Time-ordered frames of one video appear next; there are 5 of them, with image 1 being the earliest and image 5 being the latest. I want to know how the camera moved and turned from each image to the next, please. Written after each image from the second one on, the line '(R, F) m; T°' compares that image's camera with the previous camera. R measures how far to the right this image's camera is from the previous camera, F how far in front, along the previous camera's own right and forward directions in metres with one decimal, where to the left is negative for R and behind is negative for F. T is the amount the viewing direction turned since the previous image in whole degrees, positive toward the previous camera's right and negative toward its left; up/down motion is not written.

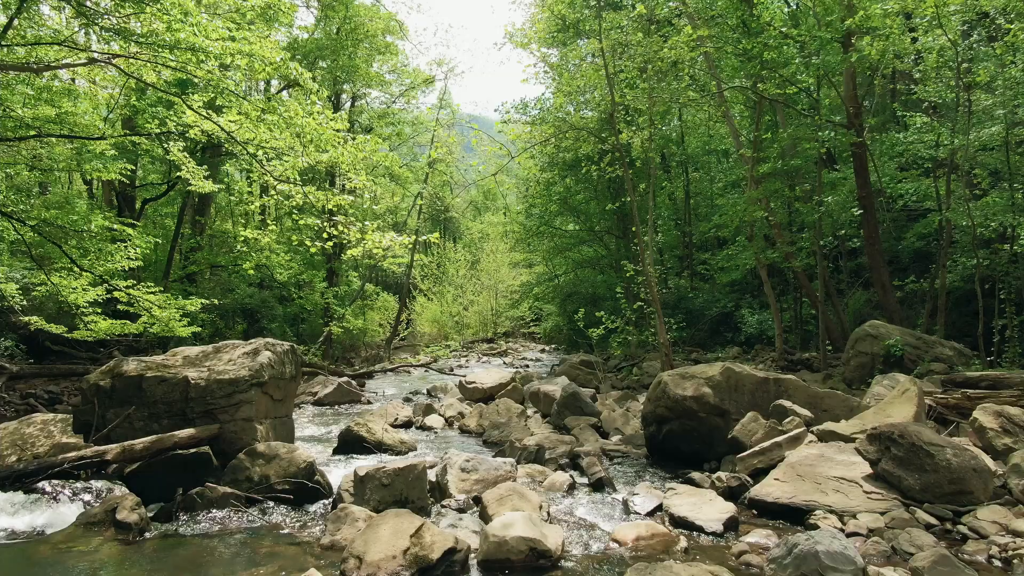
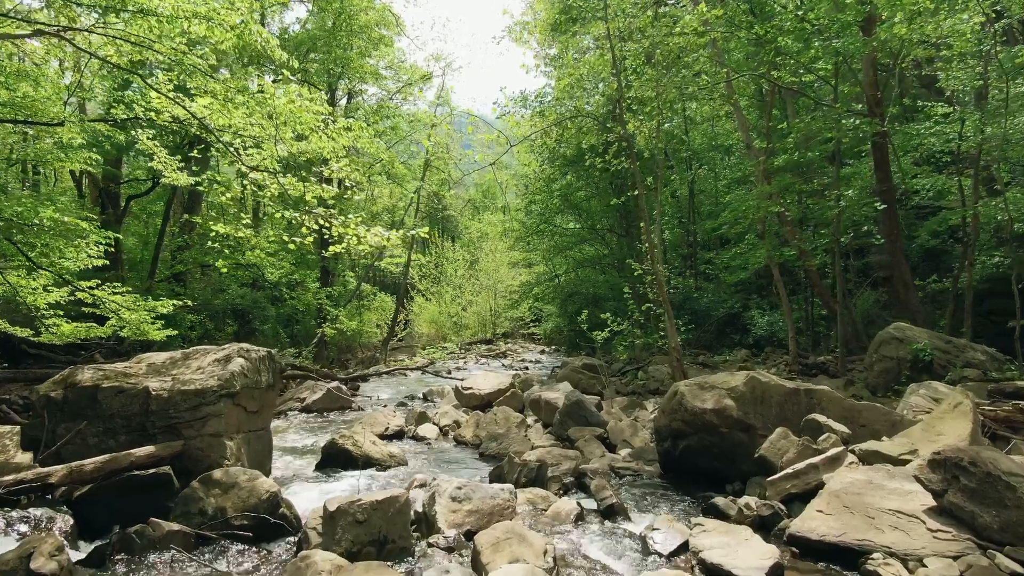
(0.0, +0.7) m; 0°
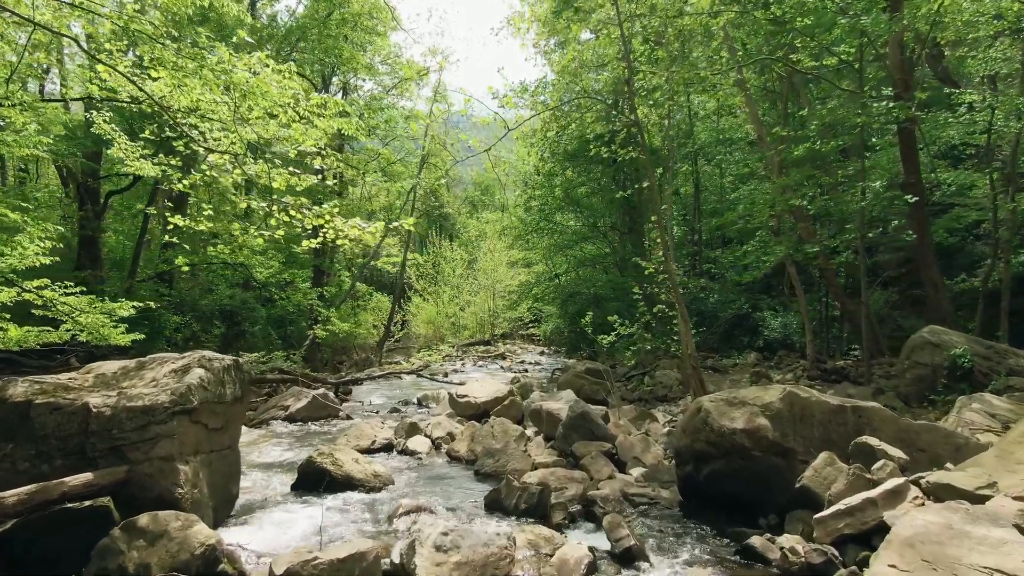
(0.0, +0.8) m; 0°
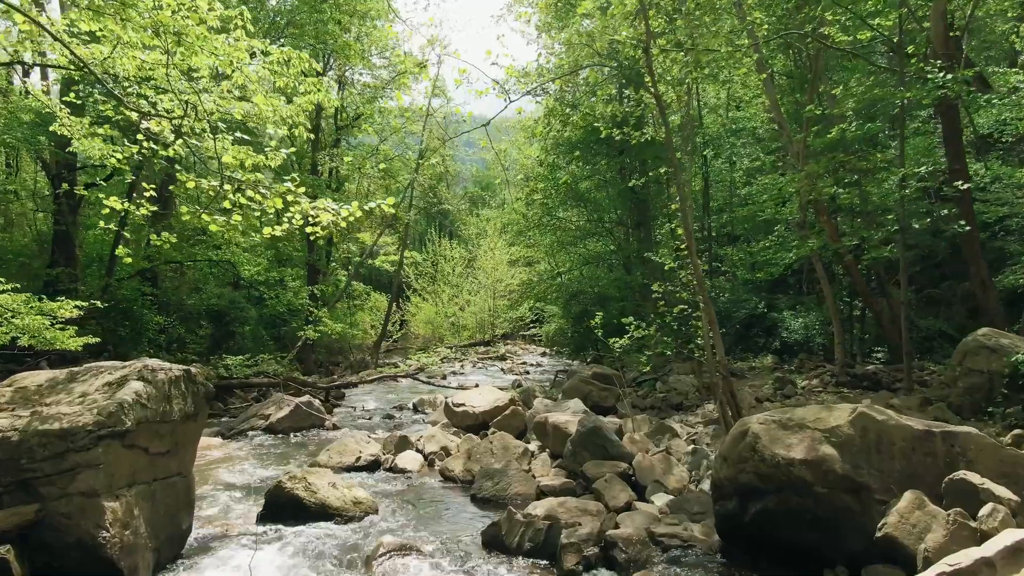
(0.0, +0.9) m; 0°
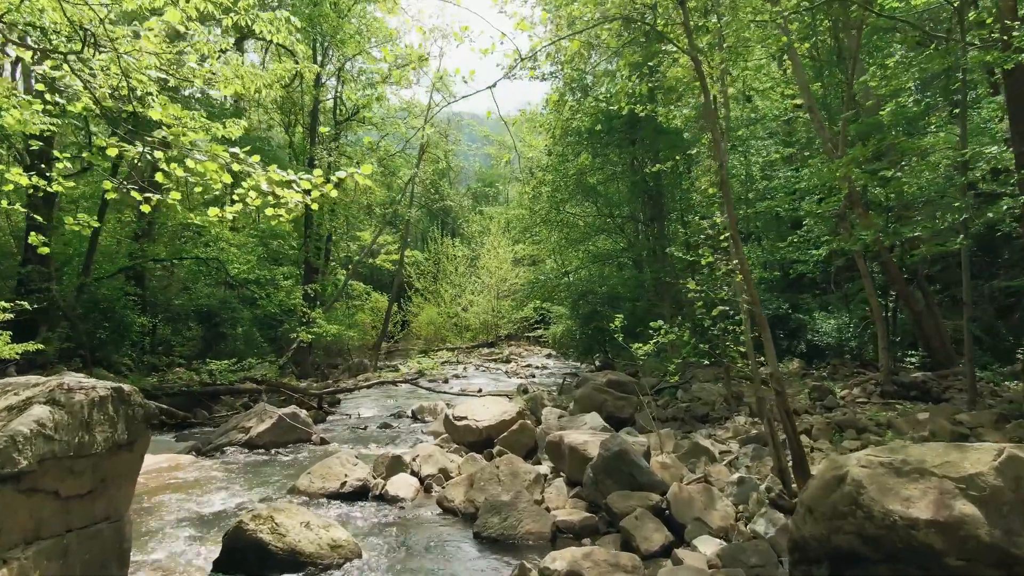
(-0.1, +1.0) m; 0°
